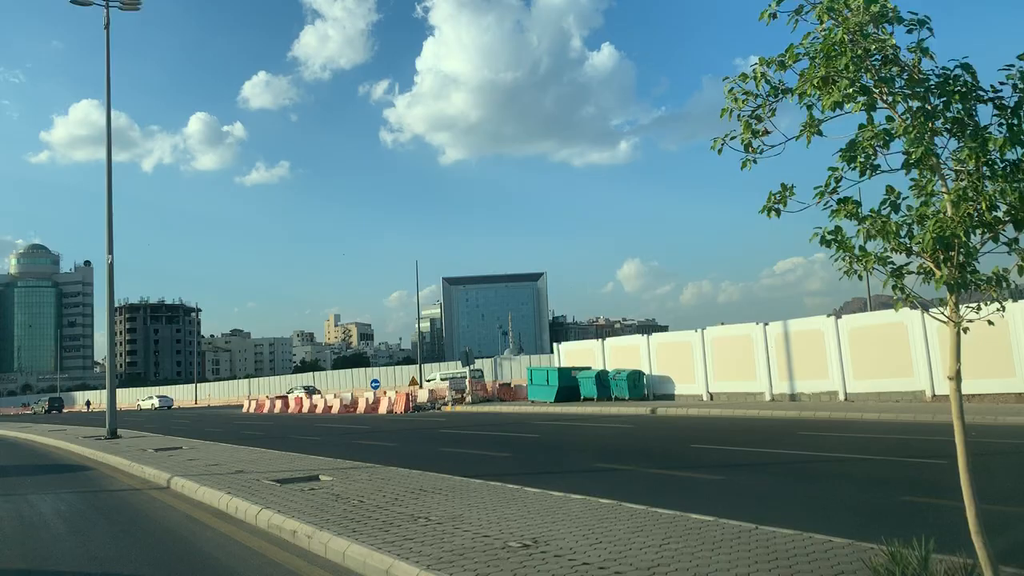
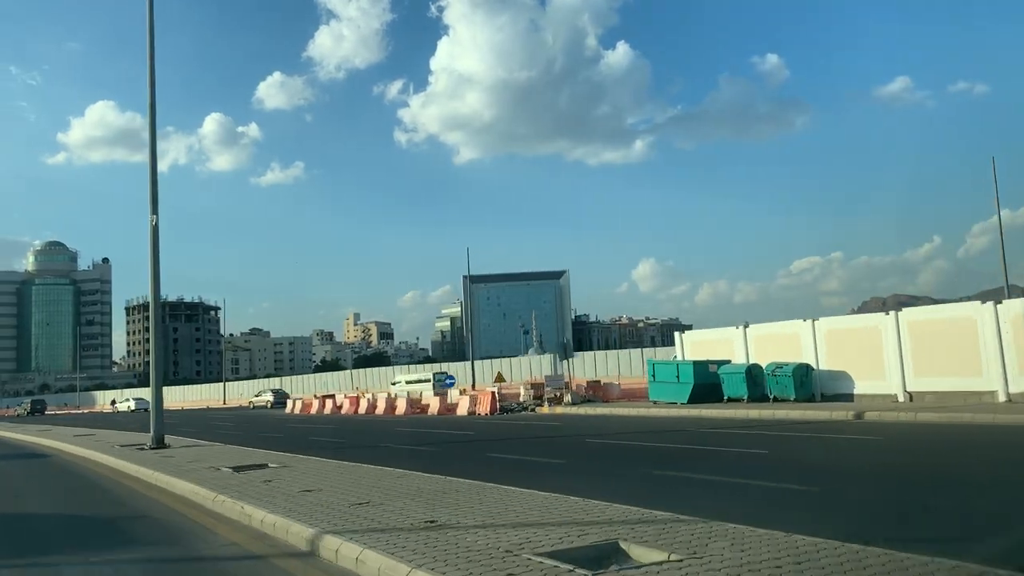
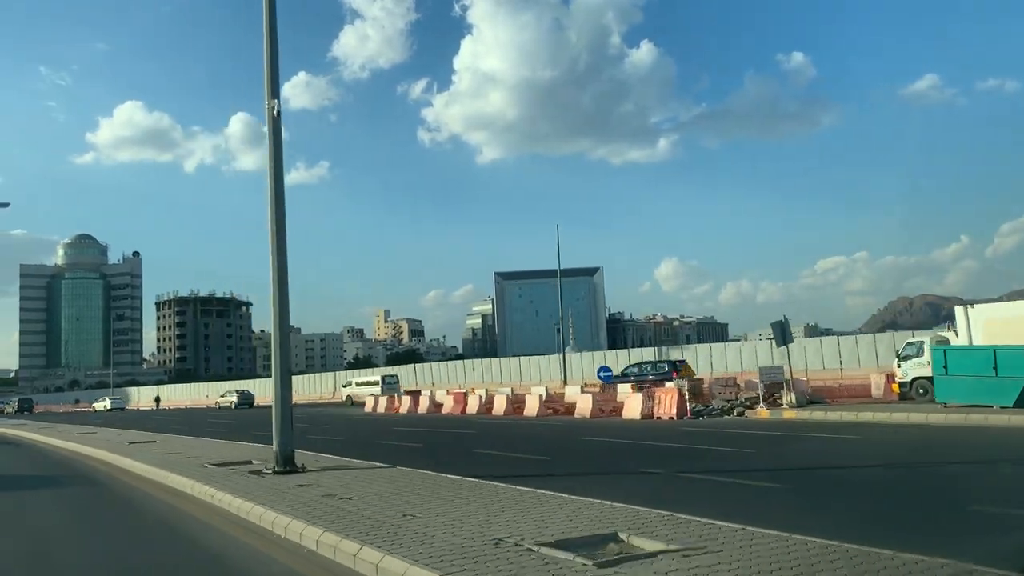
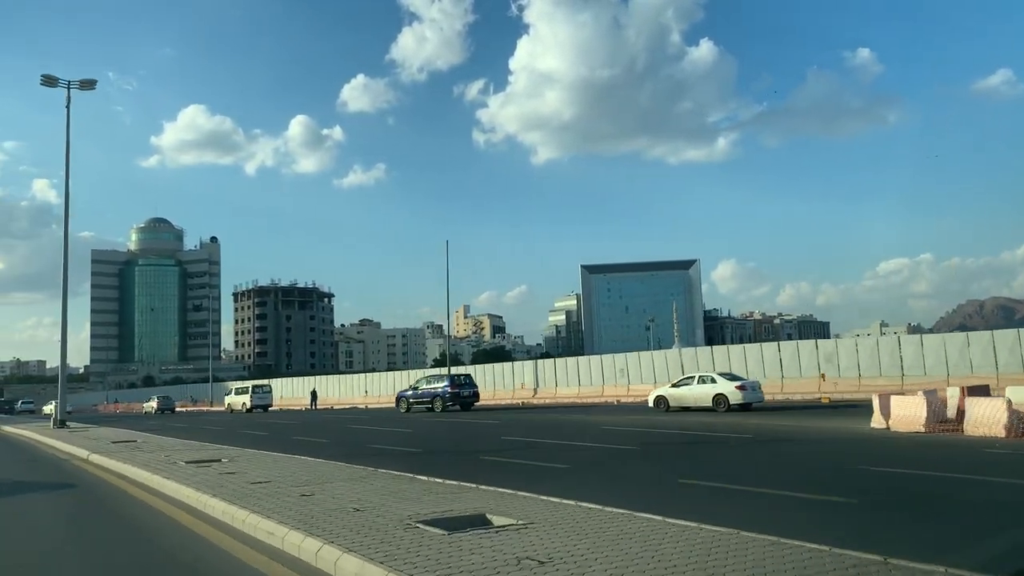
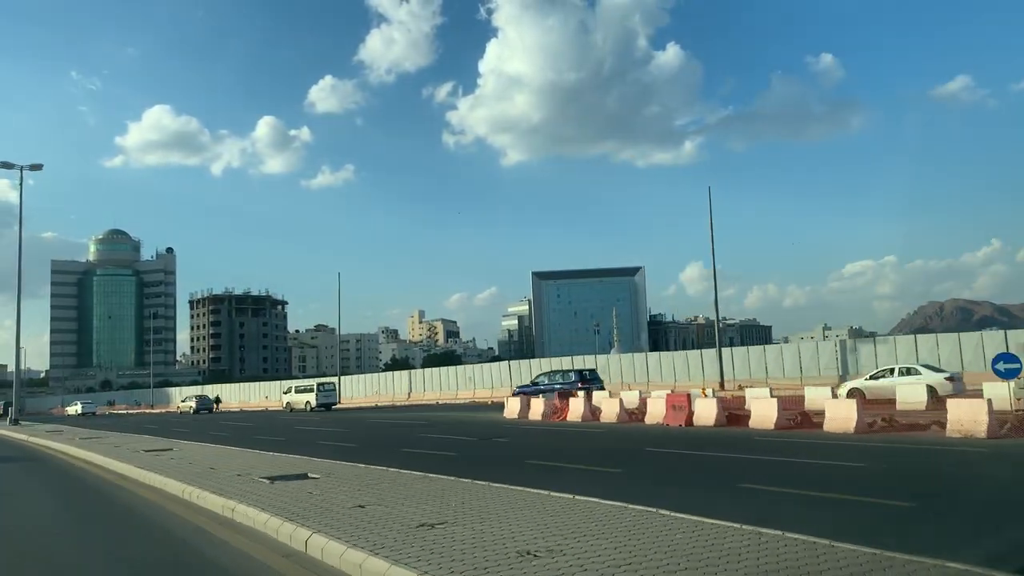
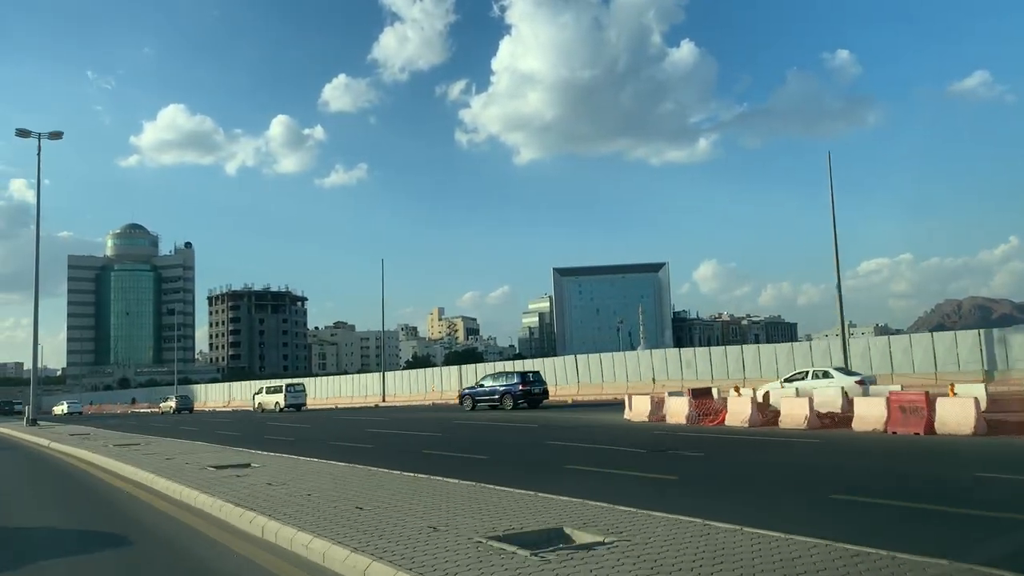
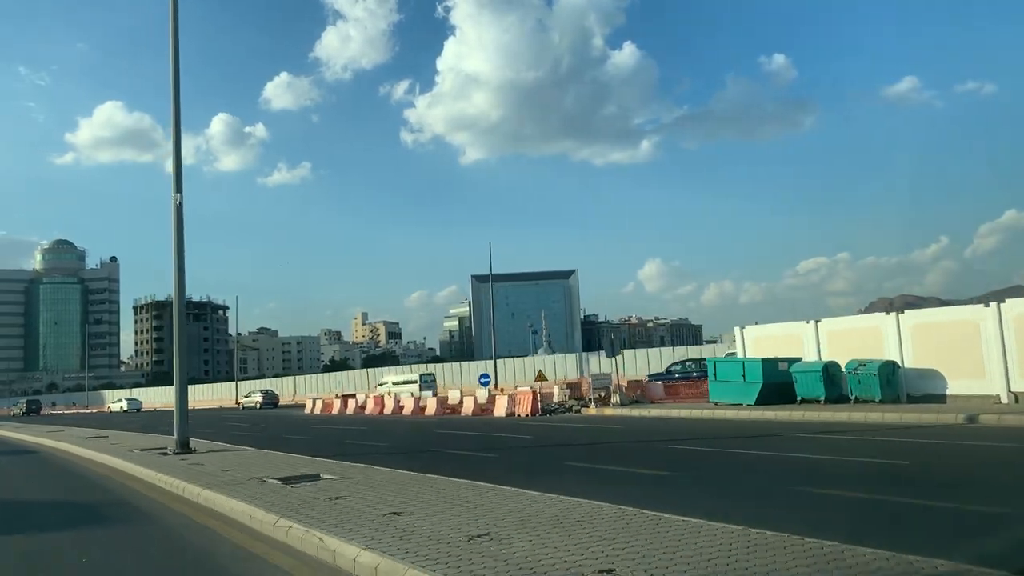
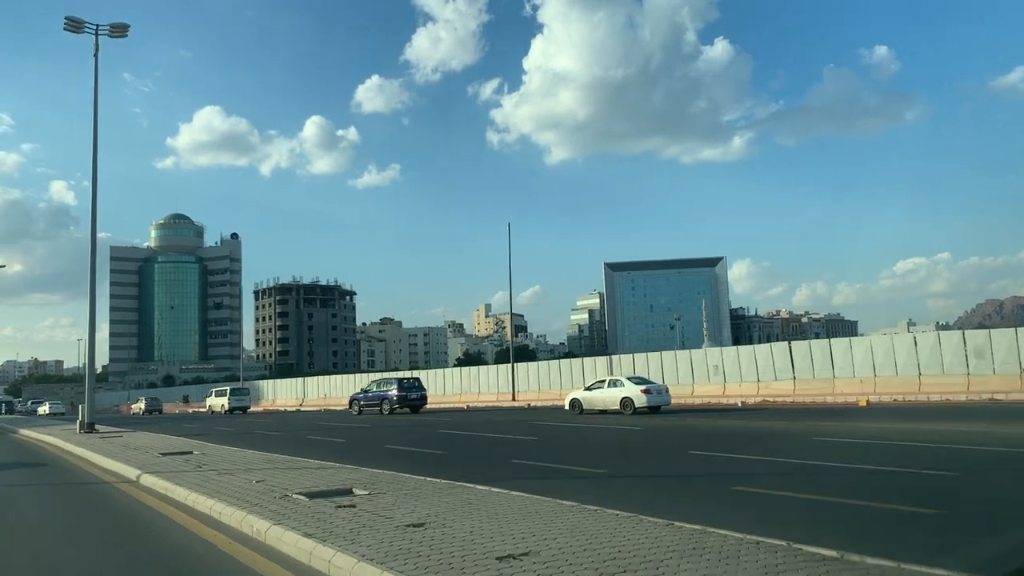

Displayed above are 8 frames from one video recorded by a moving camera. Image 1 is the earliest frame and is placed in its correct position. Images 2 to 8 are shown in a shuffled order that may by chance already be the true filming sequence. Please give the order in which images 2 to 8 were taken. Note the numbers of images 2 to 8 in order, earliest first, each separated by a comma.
2, 7, 3, 5, 6, 4, 8
